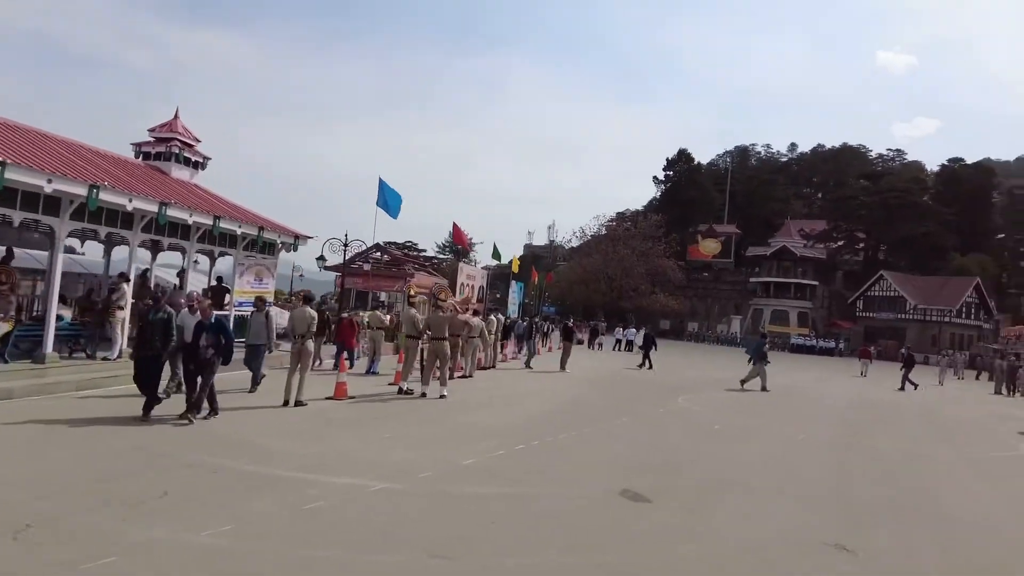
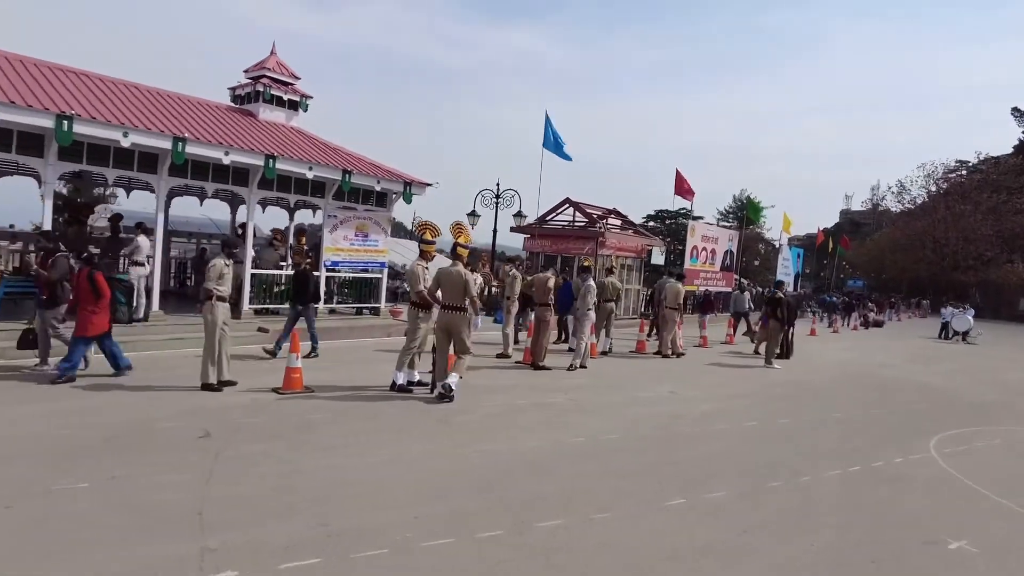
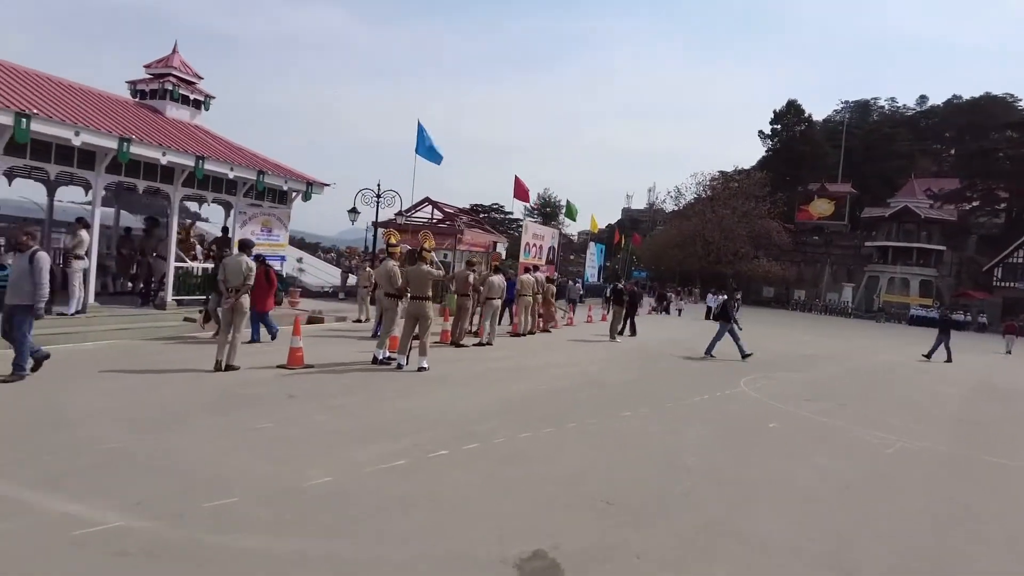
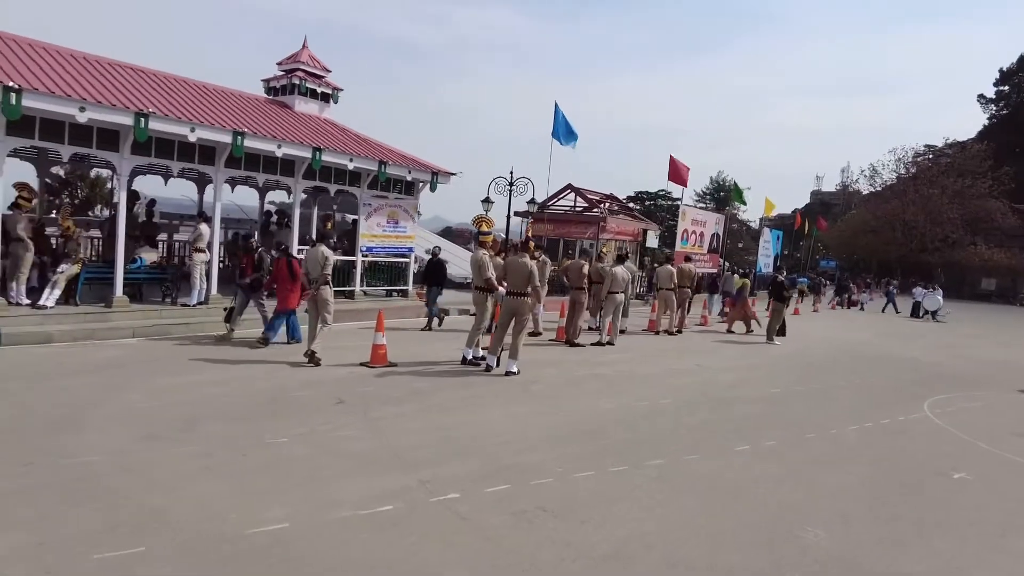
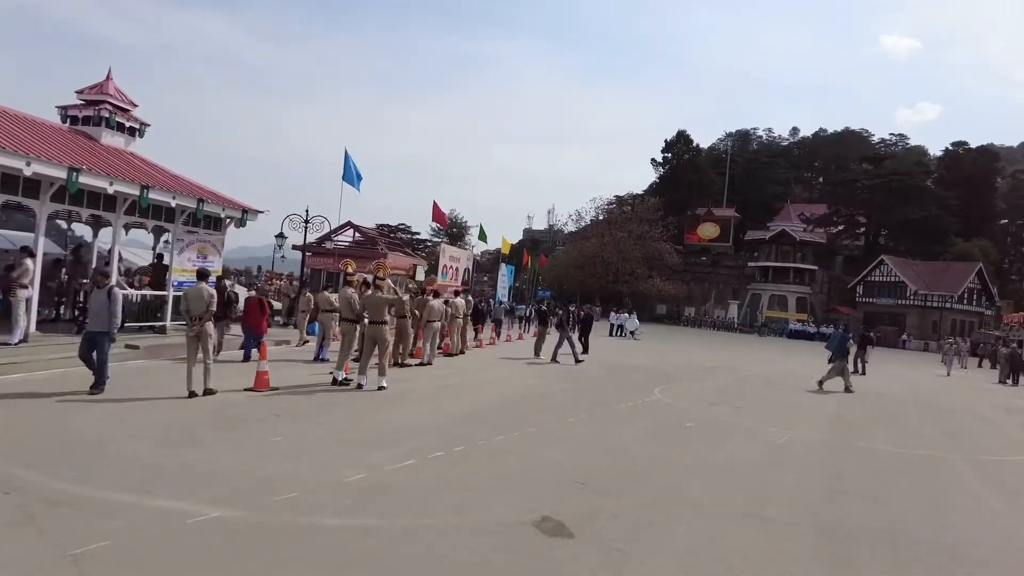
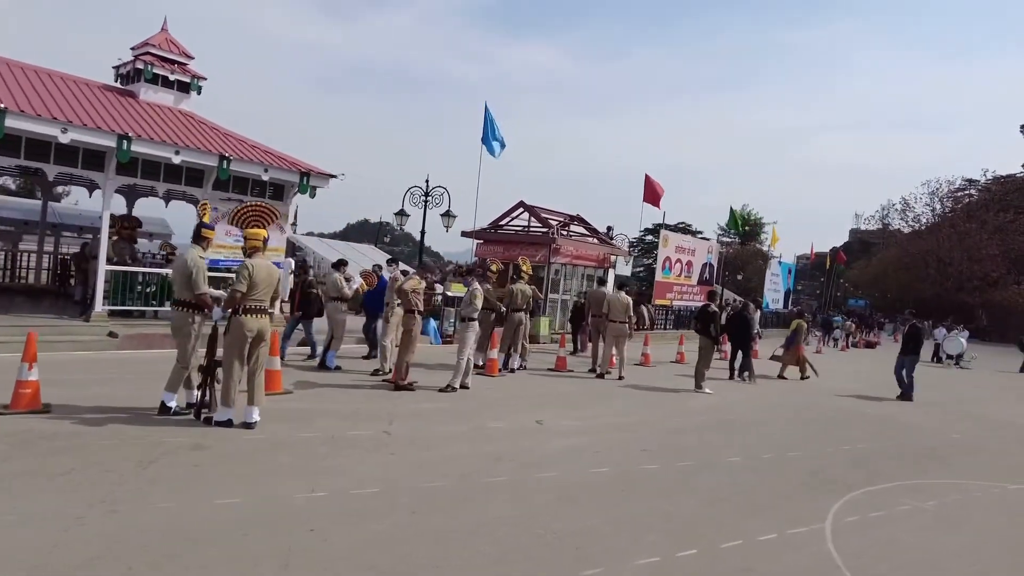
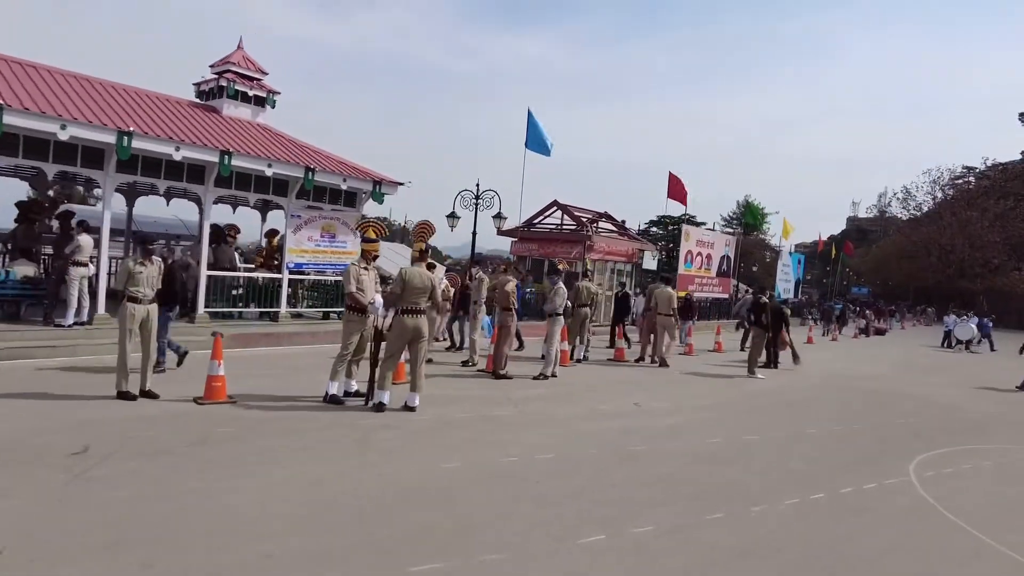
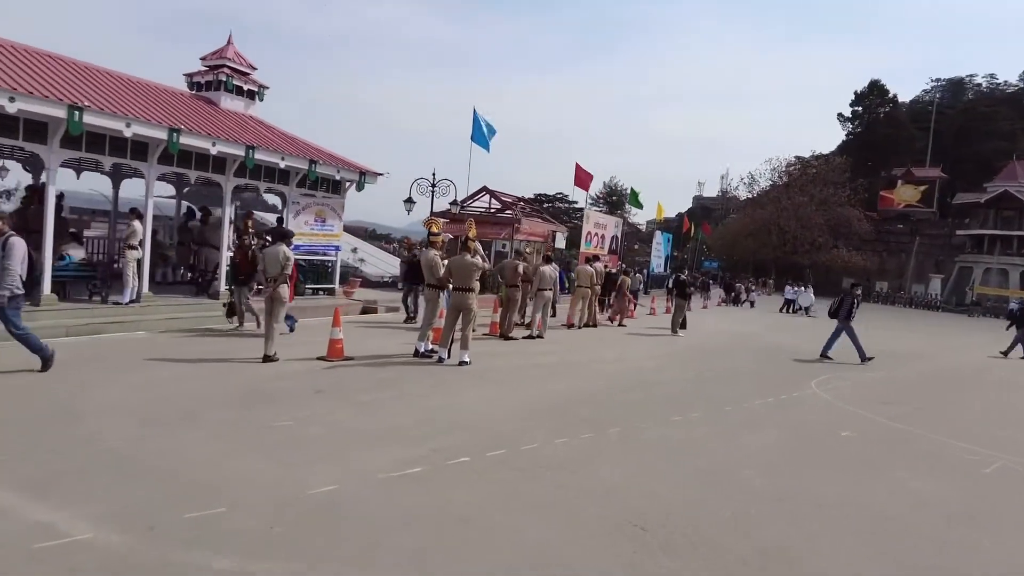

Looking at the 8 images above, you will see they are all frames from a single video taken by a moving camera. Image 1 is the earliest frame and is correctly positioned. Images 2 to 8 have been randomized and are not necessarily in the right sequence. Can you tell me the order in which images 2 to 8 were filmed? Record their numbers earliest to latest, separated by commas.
5, 3, 8, 4, 2, 7, 6
